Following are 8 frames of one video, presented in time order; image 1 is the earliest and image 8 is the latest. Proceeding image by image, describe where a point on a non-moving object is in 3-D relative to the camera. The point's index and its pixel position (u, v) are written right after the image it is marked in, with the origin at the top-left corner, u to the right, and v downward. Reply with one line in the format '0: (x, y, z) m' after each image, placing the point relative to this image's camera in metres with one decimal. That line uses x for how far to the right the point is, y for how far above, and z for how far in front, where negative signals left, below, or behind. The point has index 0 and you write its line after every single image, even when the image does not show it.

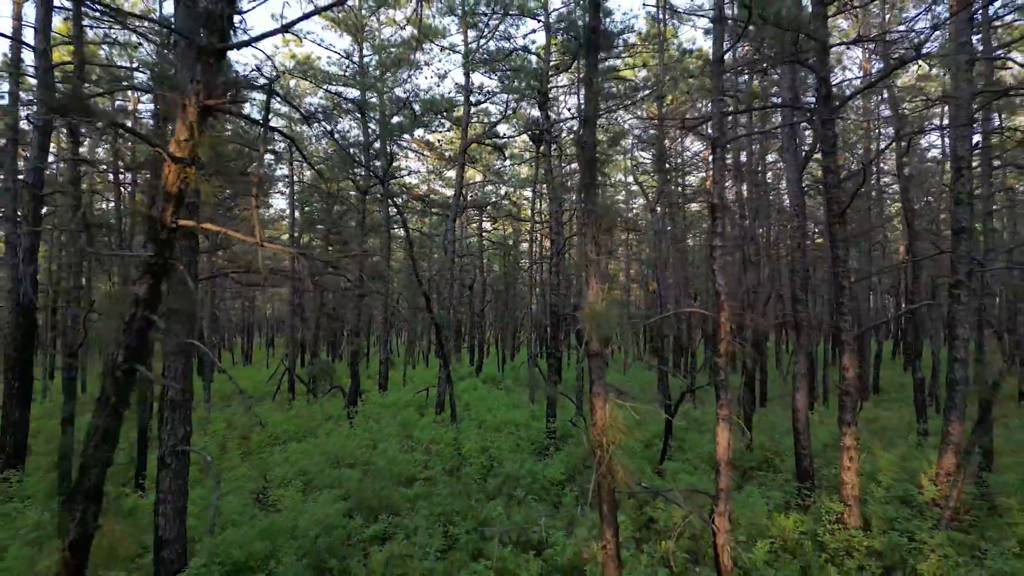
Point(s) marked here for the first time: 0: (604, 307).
0: (+0.7, -0.1, +4.4) m
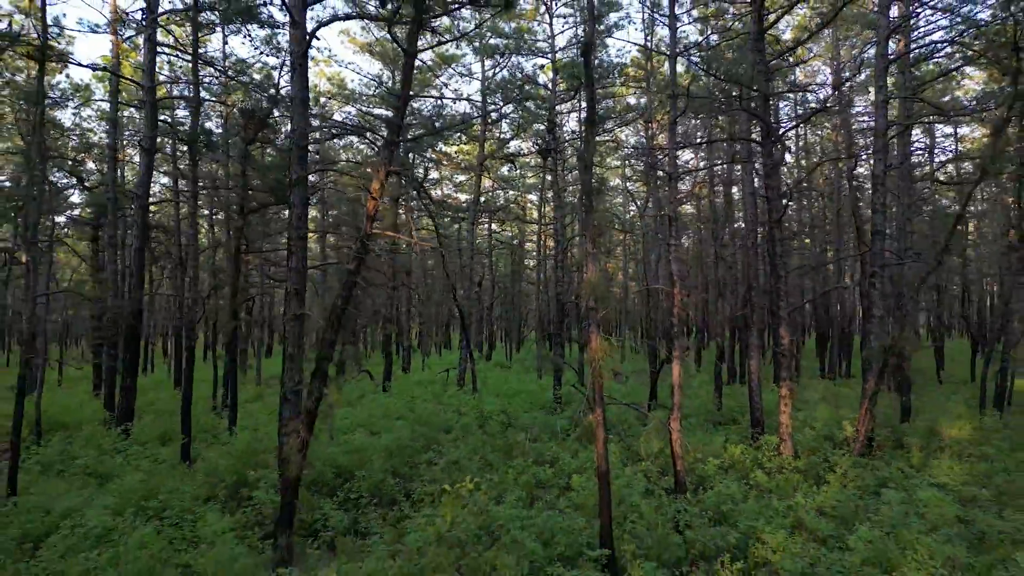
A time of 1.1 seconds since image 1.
0: (+1.0, +0.1, +6.6) m
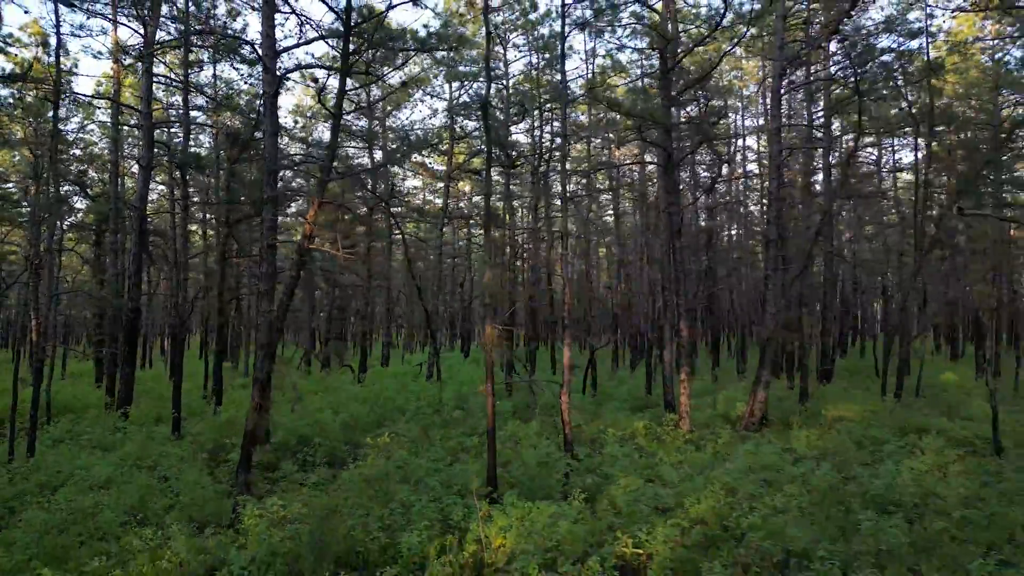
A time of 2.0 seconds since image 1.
0: (-0.1, +0.1, +8.3) m
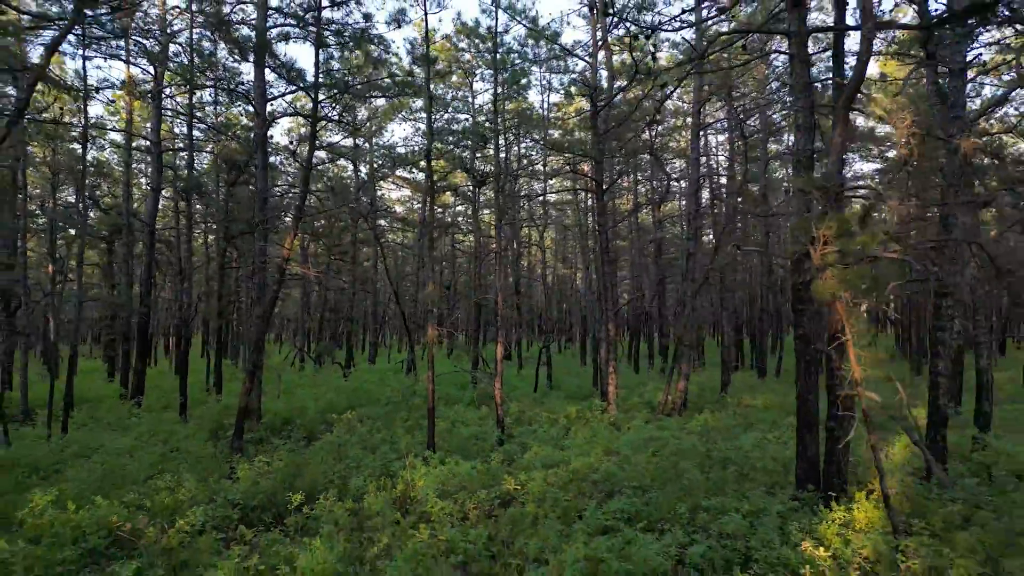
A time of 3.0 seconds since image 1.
0: (-1.2, -0.1, +10.3) m
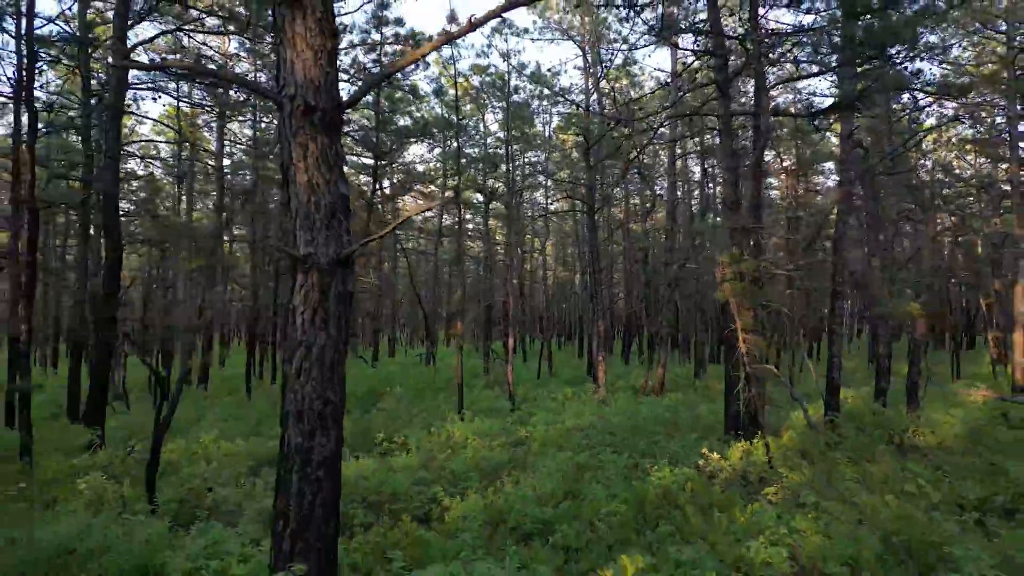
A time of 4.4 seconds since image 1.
0: (-1.0, -0.2, +13.2) m
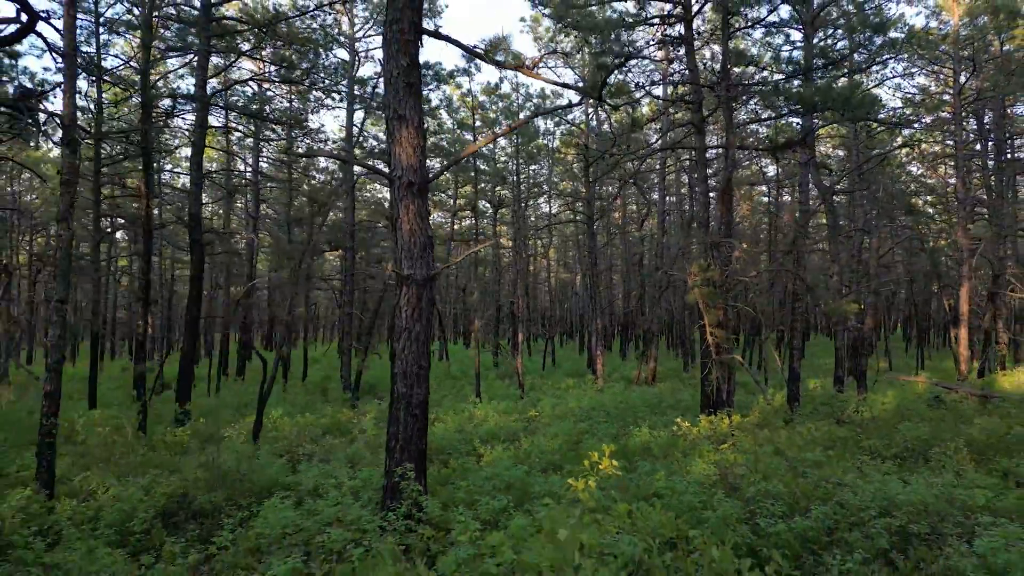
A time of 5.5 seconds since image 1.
0: (-0.7, -0.3, +15.2) m
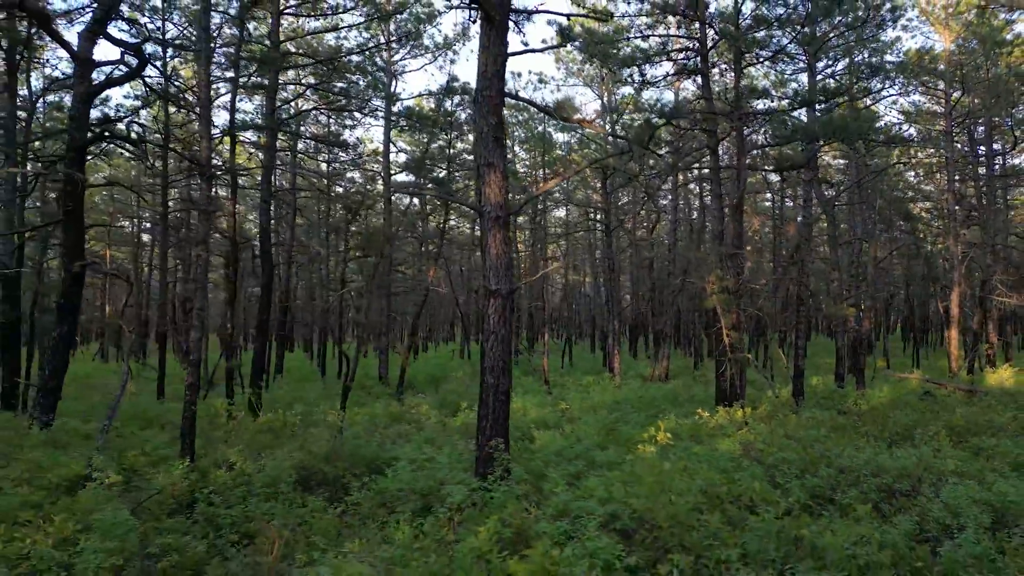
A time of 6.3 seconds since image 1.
0: (+0.1, -0.4, +16.6) m
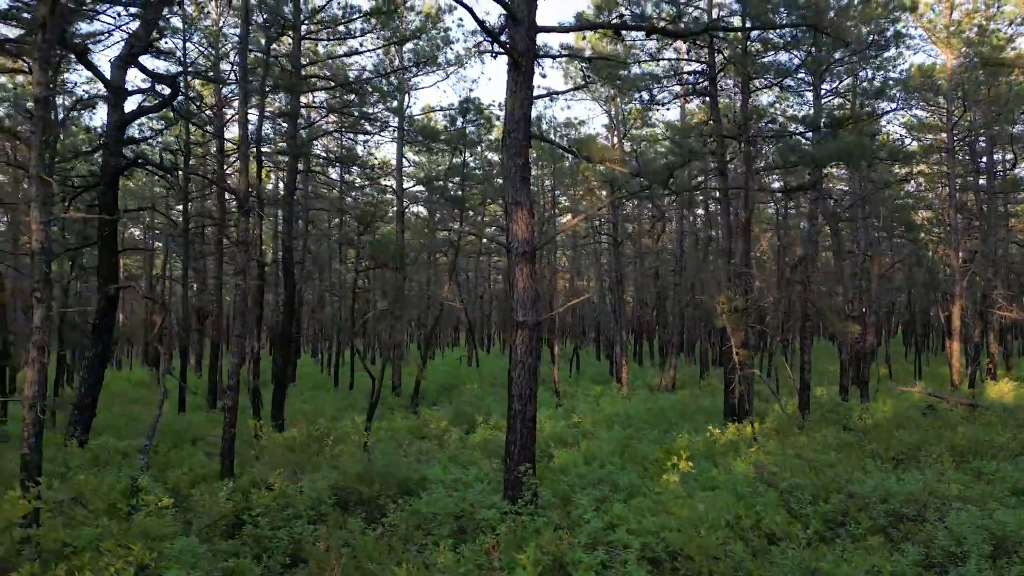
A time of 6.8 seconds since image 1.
0: (+0.4, -0.8, +17.0) m
